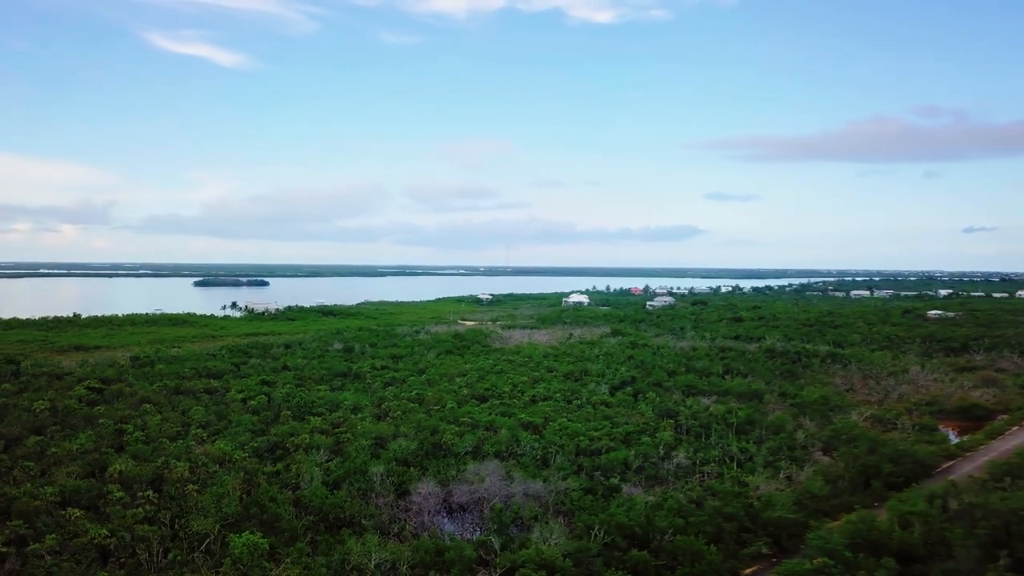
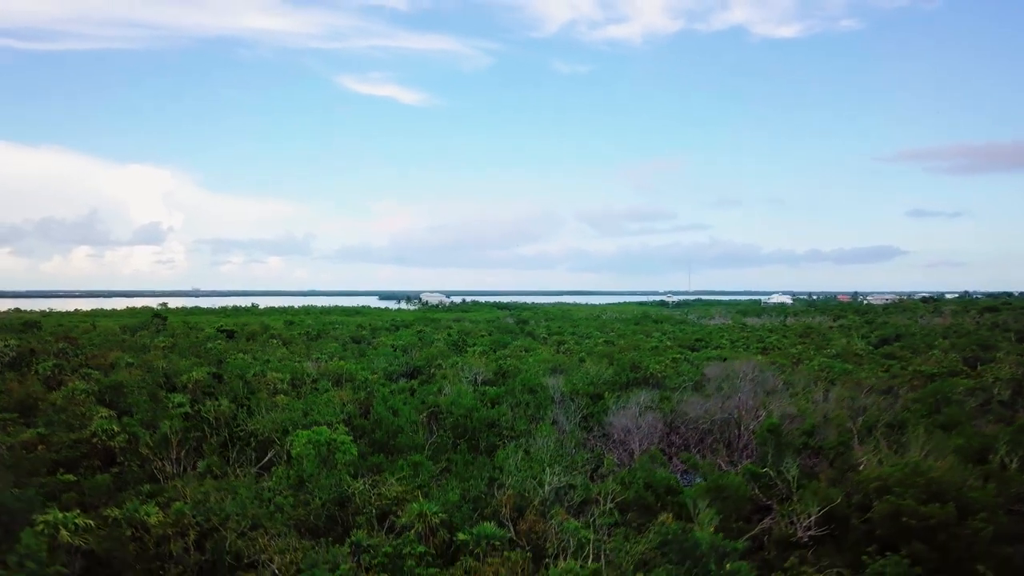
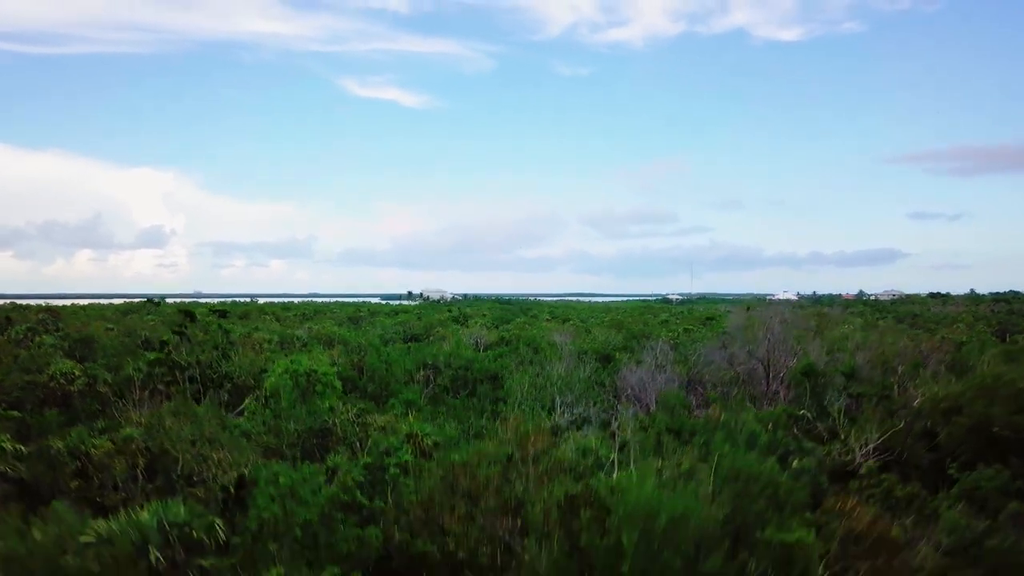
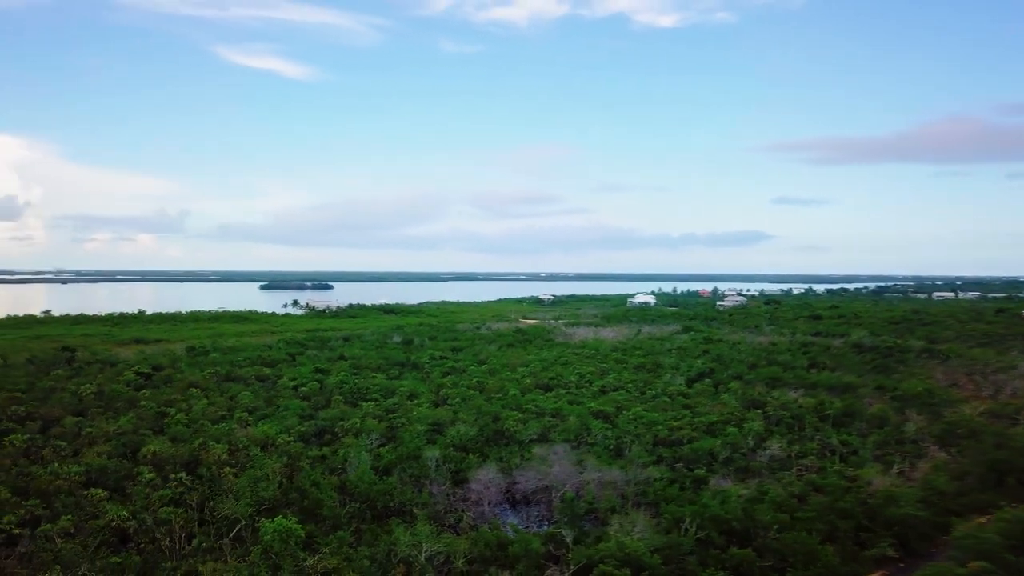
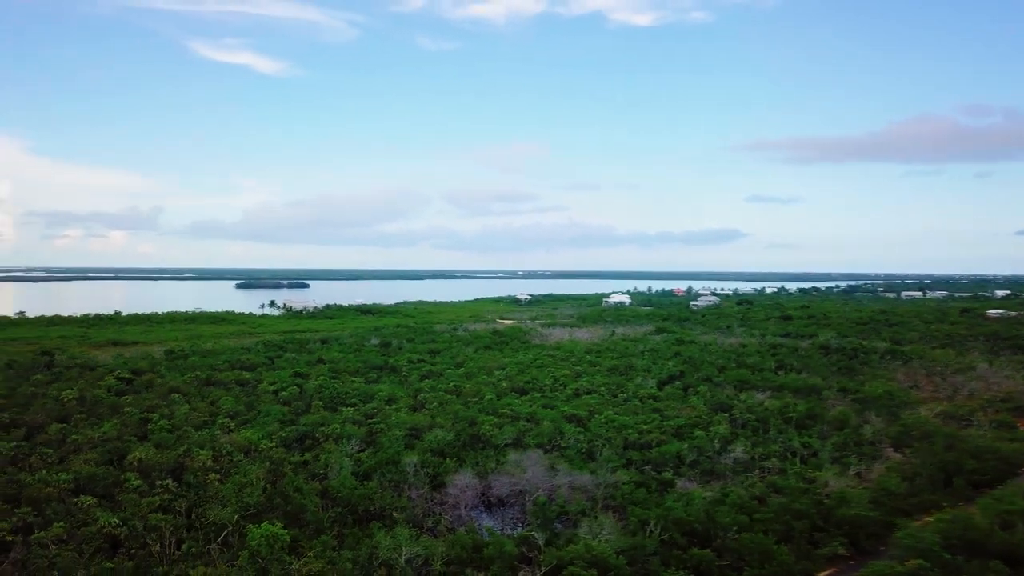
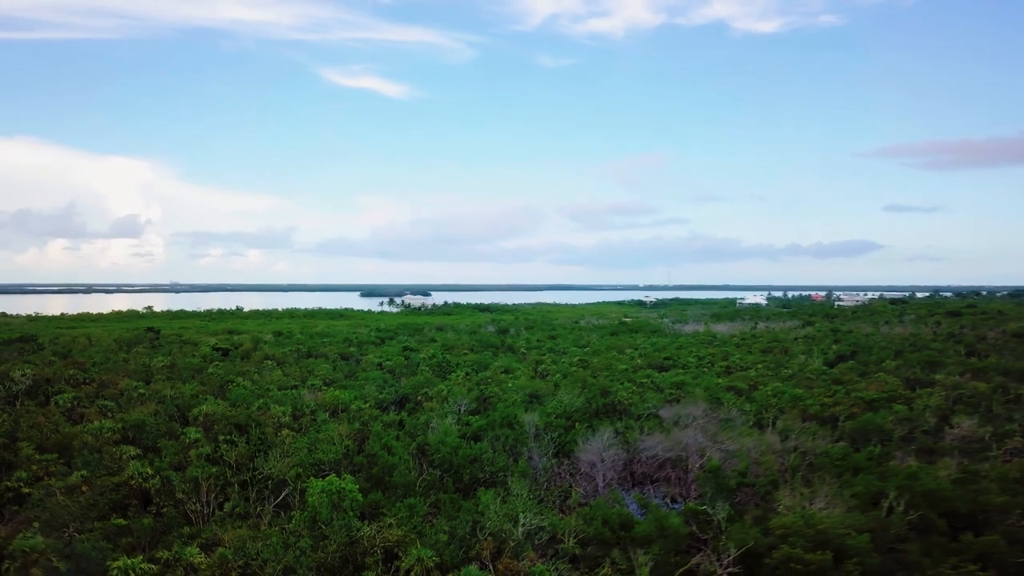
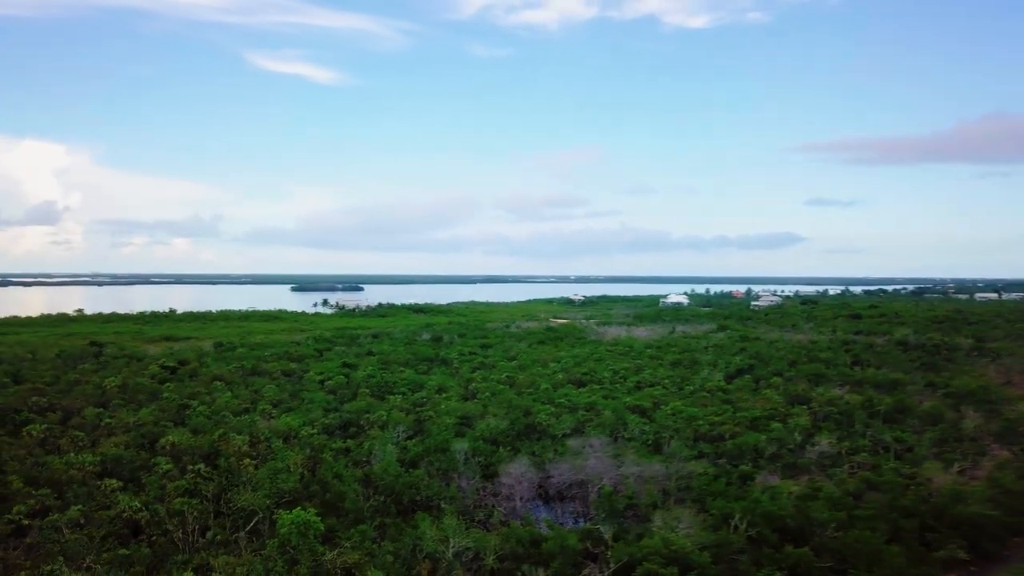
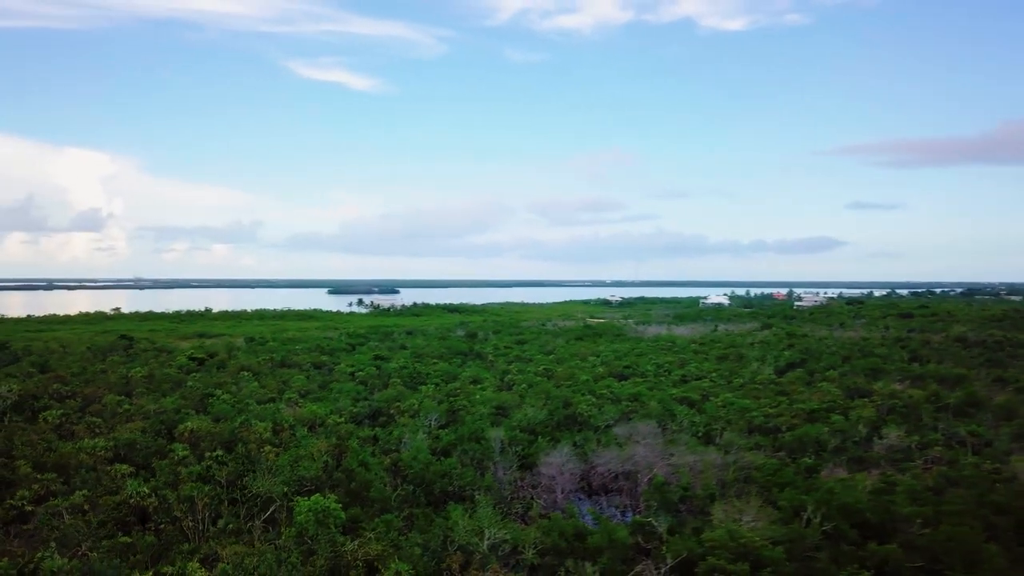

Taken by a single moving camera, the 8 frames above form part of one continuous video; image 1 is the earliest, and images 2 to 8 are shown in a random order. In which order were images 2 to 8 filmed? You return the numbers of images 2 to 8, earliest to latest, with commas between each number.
5, 4, 7, 8, 6, 2, 3
